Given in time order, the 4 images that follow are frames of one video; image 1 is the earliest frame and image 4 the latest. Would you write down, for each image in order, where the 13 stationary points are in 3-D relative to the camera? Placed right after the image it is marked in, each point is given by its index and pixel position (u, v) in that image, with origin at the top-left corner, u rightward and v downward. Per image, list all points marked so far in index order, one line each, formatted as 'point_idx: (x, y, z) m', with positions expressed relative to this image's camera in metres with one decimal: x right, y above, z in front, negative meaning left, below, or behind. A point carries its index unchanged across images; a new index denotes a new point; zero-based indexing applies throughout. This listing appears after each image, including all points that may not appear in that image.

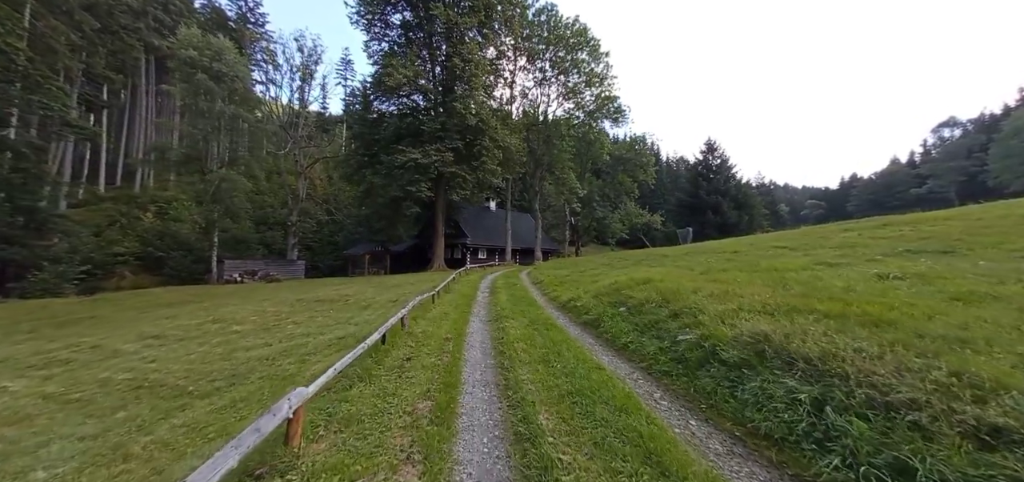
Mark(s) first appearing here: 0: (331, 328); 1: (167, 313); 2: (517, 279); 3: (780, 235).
0: (-4.2, -2.1, +8.4) m
1: (-14.3, -3.0, +14.6) m
2: (+0.4, -2.1, +19.0) m
3: (+14.2, +0.2, +18.5) m
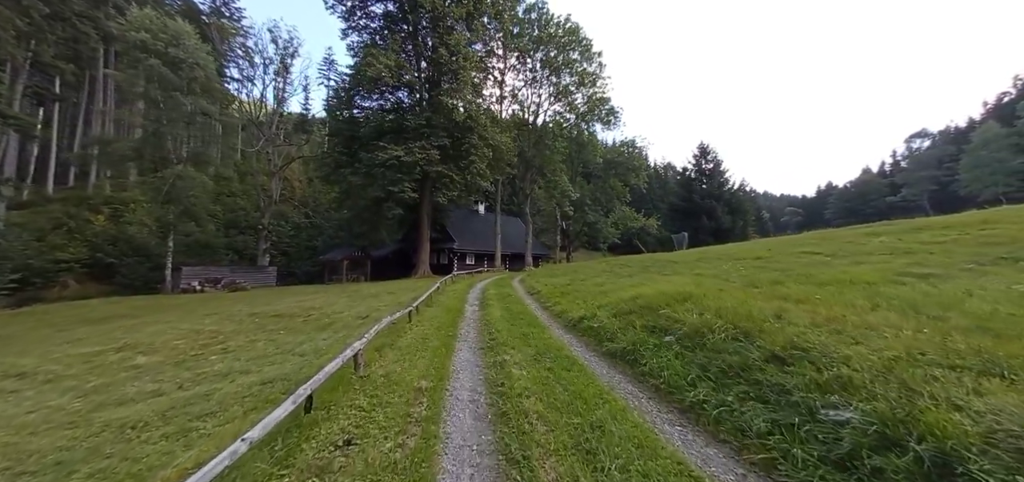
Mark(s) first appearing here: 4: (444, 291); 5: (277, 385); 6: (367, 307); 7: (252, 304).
0: (-4.2, -2.1, +6.2) m
1: (-14.6, -3.1, +12.0) m
2: (0.0, -2.3, +17.0) m
3: (+13.8, 0.0, +17.0) m
4: (-3.5, -2.5, +18.4) m
5: (-3.2, -2.0, +4.8) m
6: (-5.4, -2.4, +13.0) m
7: (-12.6, -3.1, +17.3) m
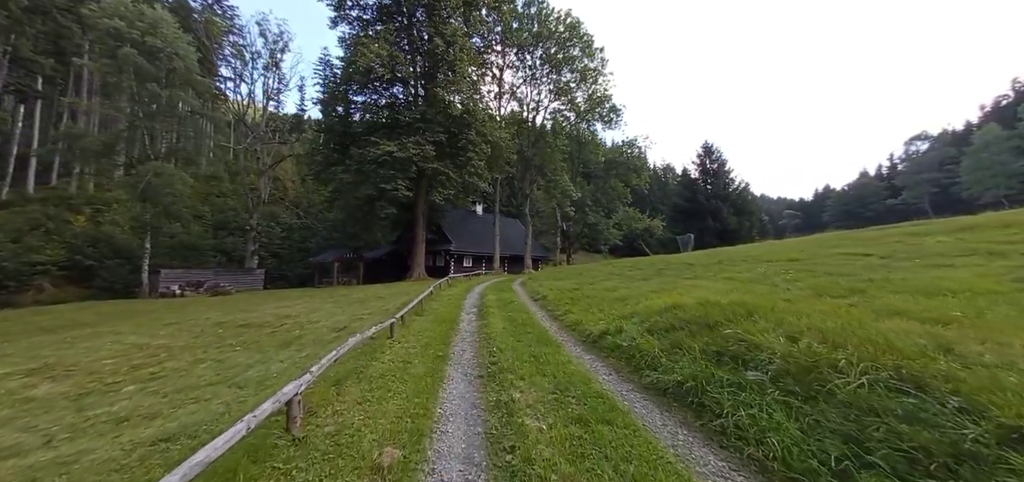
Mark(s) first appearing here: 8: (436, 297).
0: (-4.1, -2.0, +4.6) m
1: (-14.5, -3.1, +10.3) m
2: (0.0, -2.3, +15.4) m
3: (+13.8, -0.1, +15.6) m
4: (-3.5, -2.6, +16.8) m
5: (-3.1, -1.9, +3.3) m
6: (-5.4, -2.4, +11.4) m
7: (-12.5, -3.1, +15.6) m
8: (-3.6, -2.6, +16.6) m
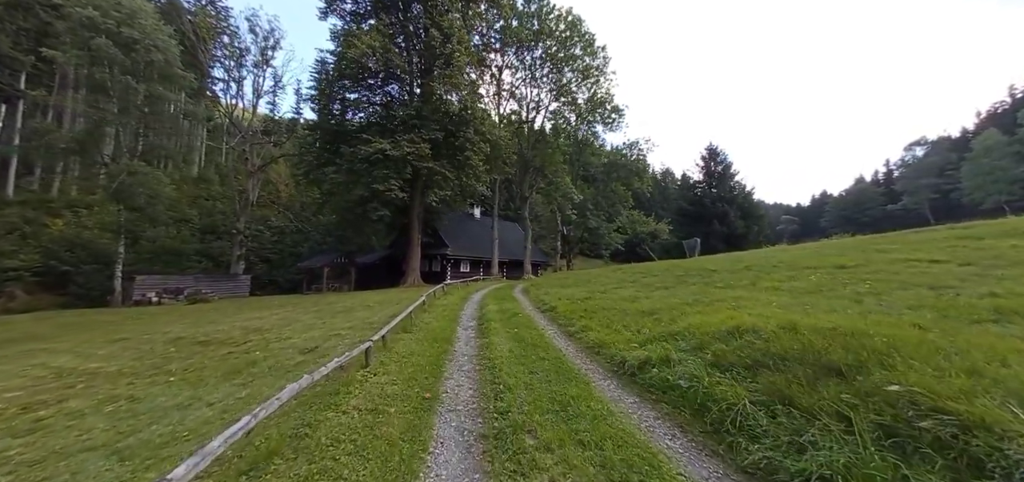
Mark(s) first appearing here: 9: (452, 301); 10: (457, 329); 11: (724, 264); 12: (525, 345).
0: (-4.0, -2.0, +3.0) m
1: (-14.4, -3.1, +8.7) m
2: (+0.1, -2.5, +13.9) m
3: (+13.9, -0.2, +14.2) m
4: (-3.4, -2.7, +15.2) m
5: (-2.9, -1.8, +1.7) m
6: (-5.2, -2.5, +9.8) m
7: (-12.5, -3.3, +14.0) m
8: (-3.5, -2.8, +15.0) m
9: (-2.8, -2.8, +16.2) m
10: (-1.5, -2.4, +9.7) m
11: (+9.7, -1.0, +16.2) m
12: (+0.2, -2.1, +7.1) m
